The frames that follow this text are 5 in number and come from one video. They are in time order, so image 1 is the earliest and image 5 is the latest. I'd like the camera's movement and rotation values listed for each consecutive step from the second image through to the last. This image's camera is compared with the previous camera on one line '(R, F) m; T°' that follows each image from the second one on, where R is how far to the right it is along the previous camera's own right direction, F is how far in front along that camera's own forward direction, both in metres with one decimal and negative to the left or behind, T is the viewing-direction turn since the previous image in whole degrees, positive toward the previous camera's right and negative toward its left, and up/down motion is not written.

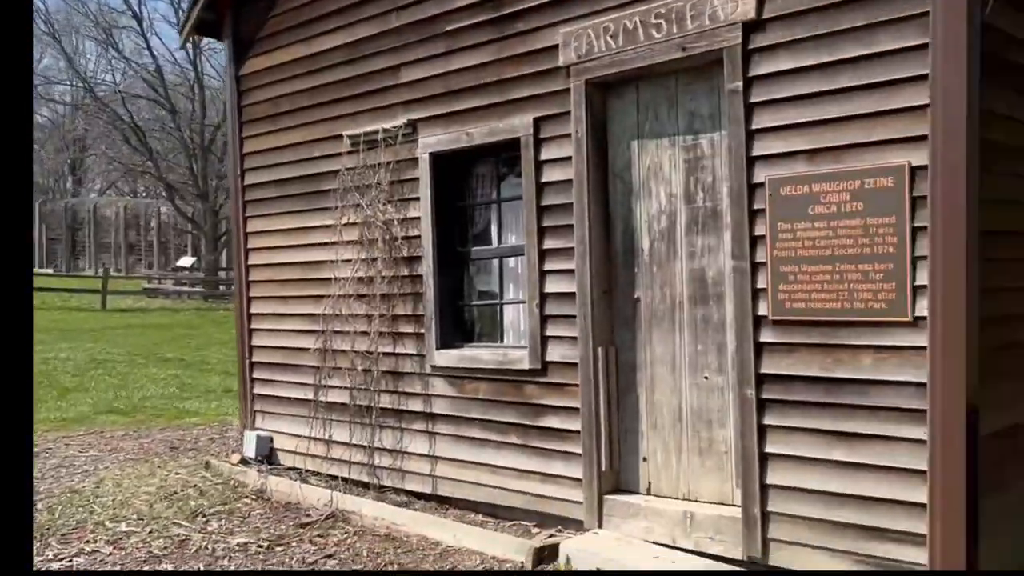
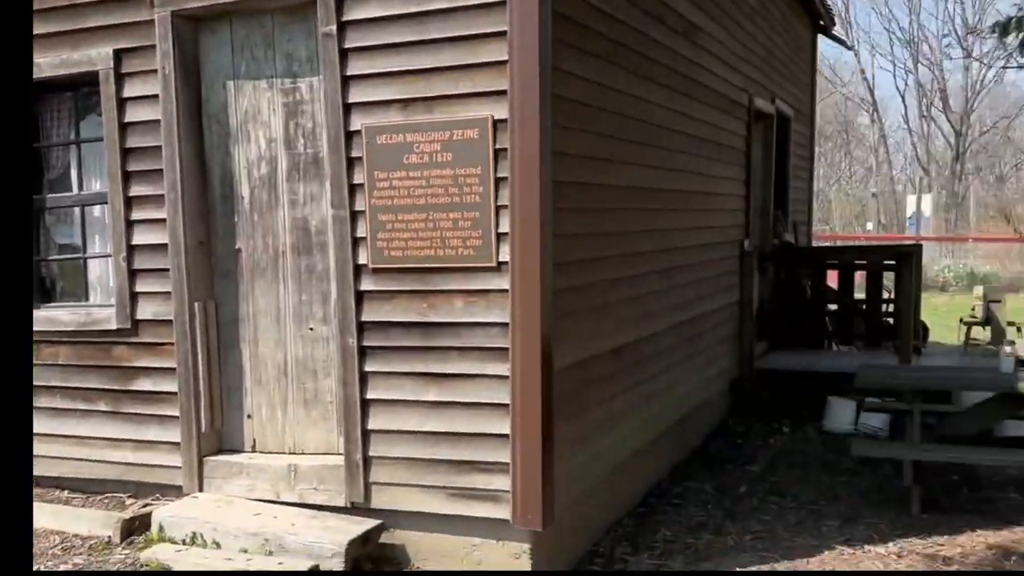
(+0.3, 0.0) m; +22°
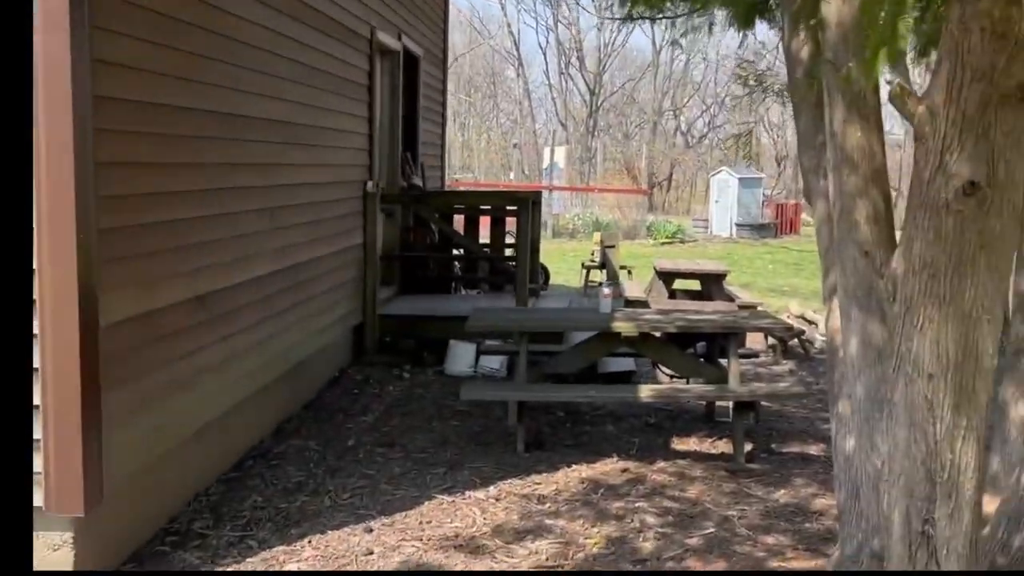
(+0.4, +0.4) m; +21°
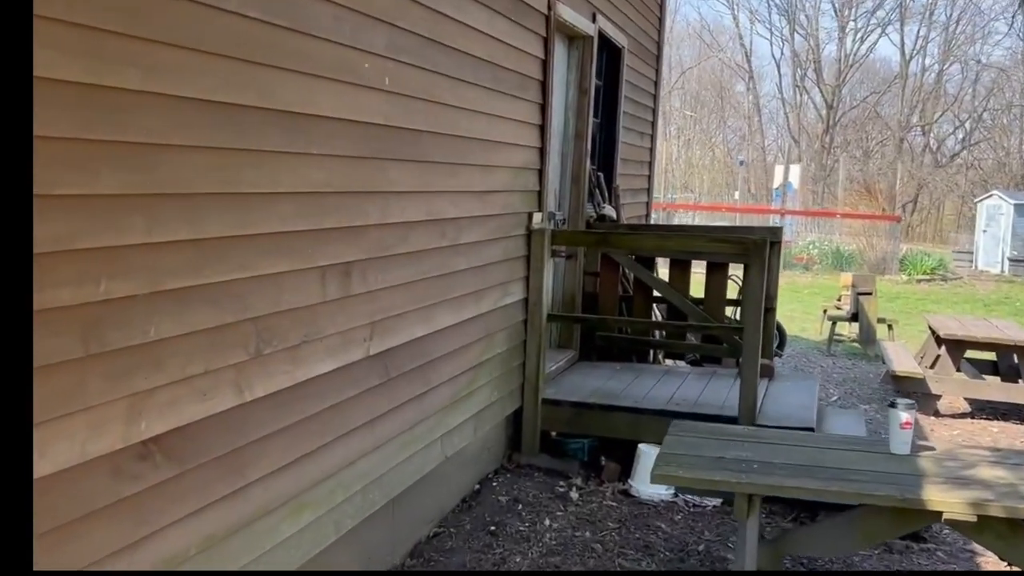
(0.0, +2.2) m; -14°
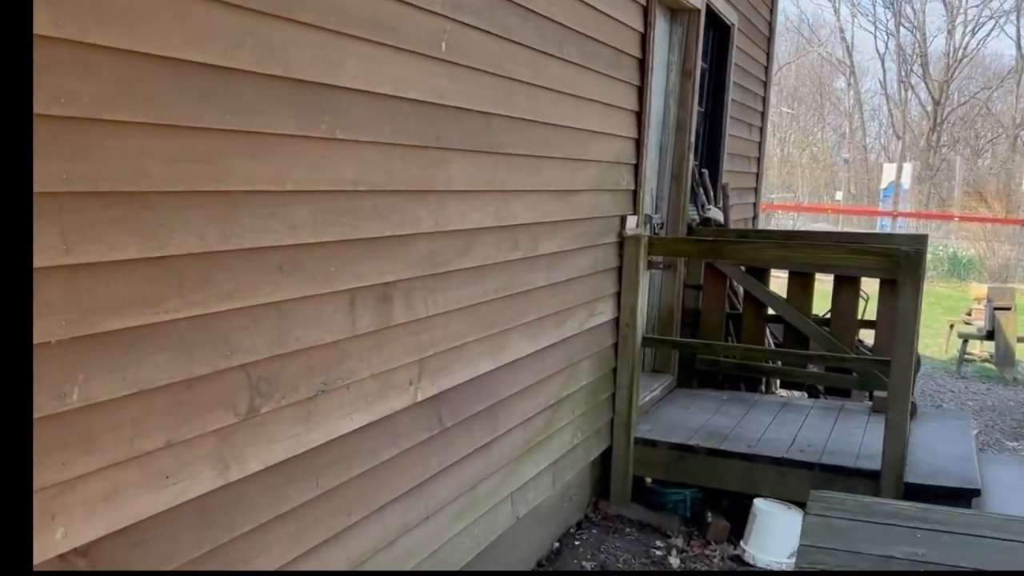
(0.0, +0.8) m; -5°
